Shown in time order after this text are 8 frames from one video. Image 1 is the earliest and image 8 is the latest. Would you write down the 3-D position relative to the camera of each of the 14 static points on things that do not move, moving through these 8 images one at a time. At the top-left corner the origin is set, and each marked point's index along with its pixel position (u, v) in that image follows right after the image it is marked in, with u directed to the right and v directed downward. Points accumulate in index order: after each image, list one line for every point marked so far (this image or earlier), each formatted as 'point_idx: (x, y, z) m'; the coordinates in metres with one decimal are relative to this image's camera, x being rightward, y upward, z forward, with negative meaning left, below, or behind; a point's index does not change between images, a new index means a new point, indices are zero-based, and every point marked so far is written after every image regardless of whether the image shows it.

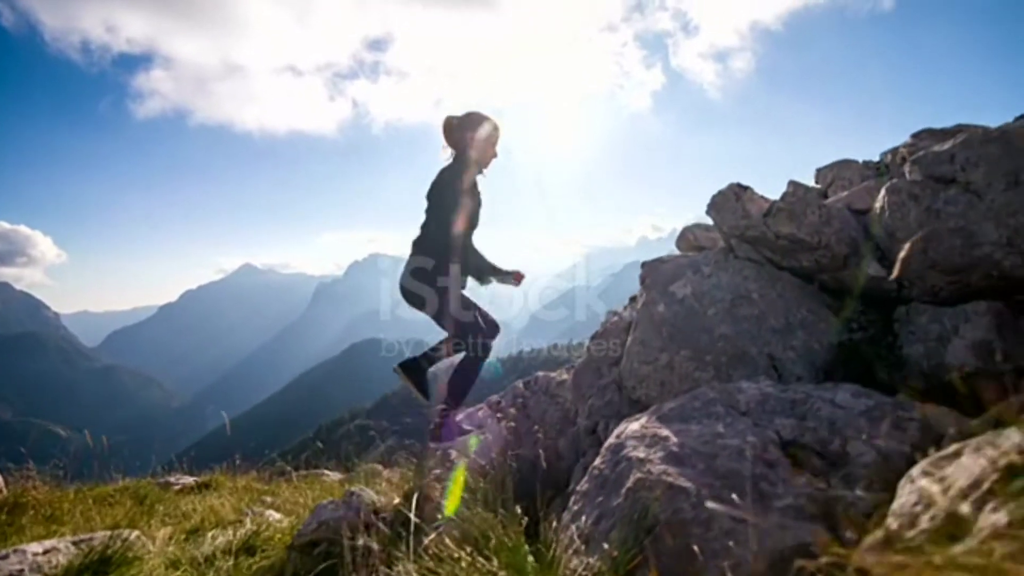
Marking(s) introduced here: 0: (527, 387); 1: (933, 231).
0: (+0.3, -1.9, +10.1) m
1: (+4.6, +0.6, +5.9) m
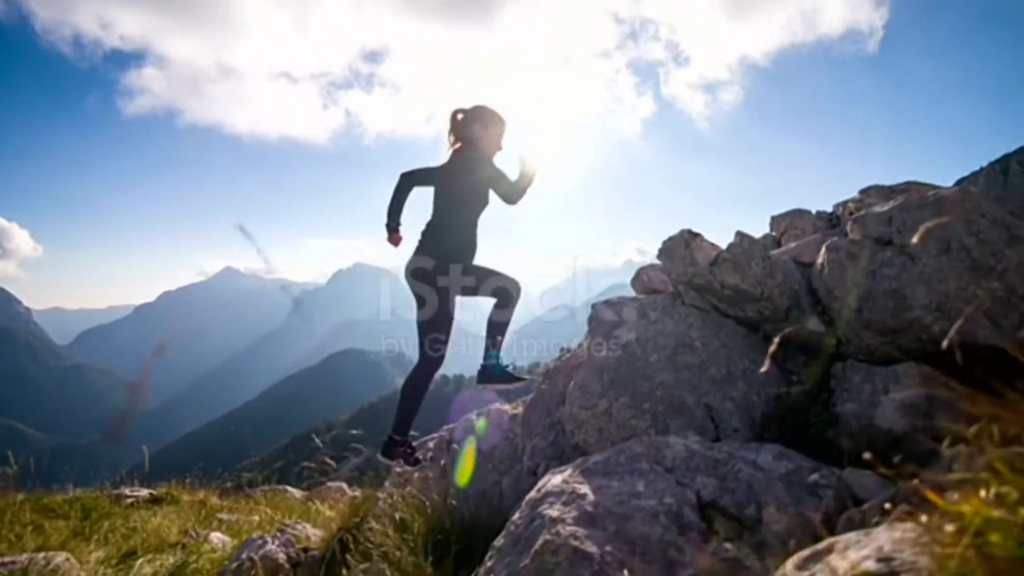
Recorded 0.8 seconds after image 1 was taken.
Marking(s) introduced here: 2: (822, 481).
0: (-0.6, -2.4, +10.0) m
1: (+3.9, 0.0, +6.0) m
2: (+2.6, -1.6, +4.5) m
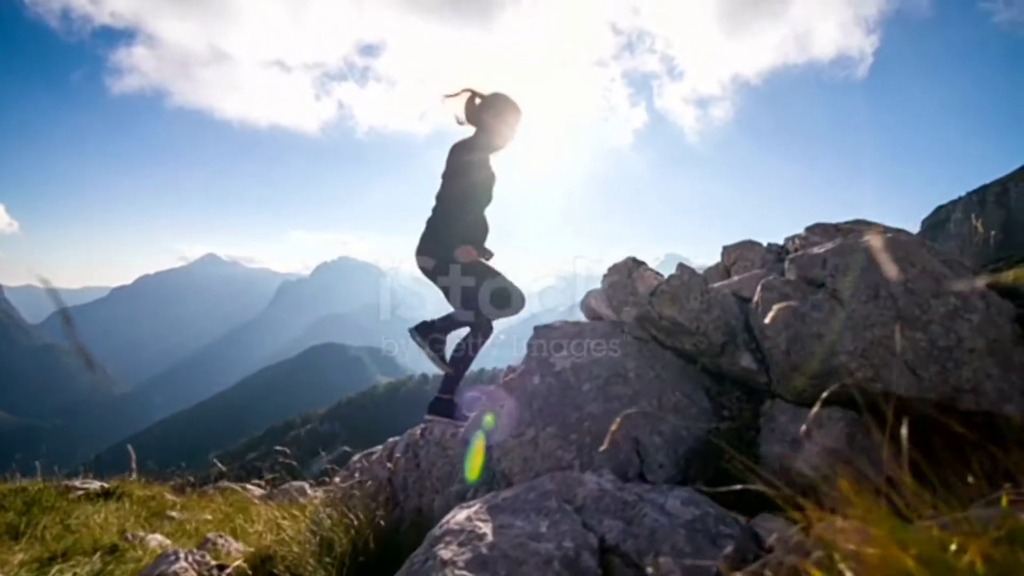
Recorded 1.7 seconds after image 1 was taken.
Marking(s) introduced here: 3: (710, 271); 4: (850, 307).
0: (-1.6, -2.7, +9.9) m
1: (+3.2, -0.5, +6.0) m
2: (+1.7, -2.0, +4.4) m
3: (+3.5, +0.3, +9.4) m
4: (+3.6, -0.2, +5.8) m
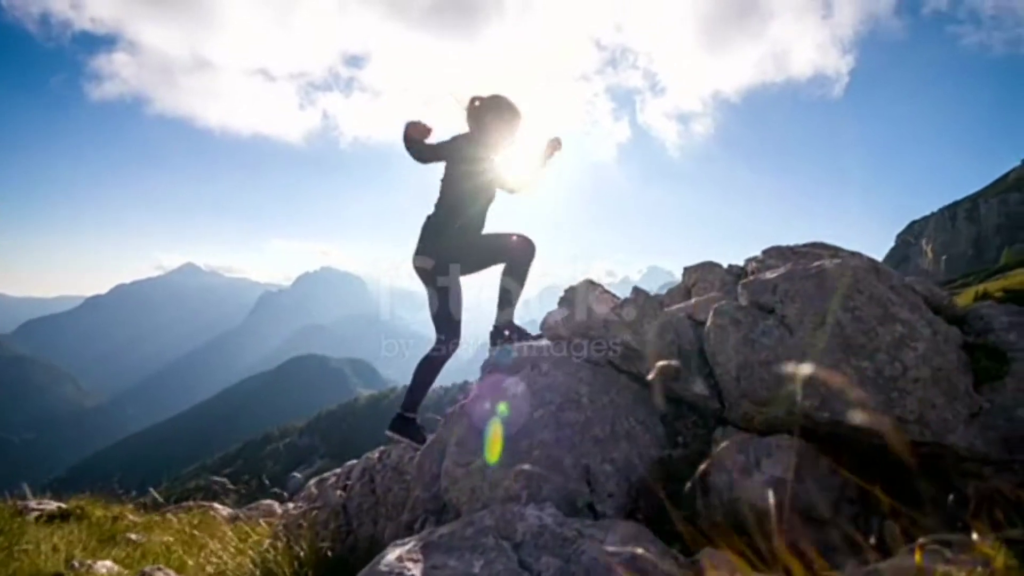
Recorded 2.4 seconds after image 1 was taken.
0: (-2.3, -3.0, +9.6) m
1: (+2.6, -0.8, +5.9) m
2: (+1.2, -2.2, +4.3) m
3: (+2.8, -0.1, +9.4) m
4: (+3.1, -0.5, +5.8) m
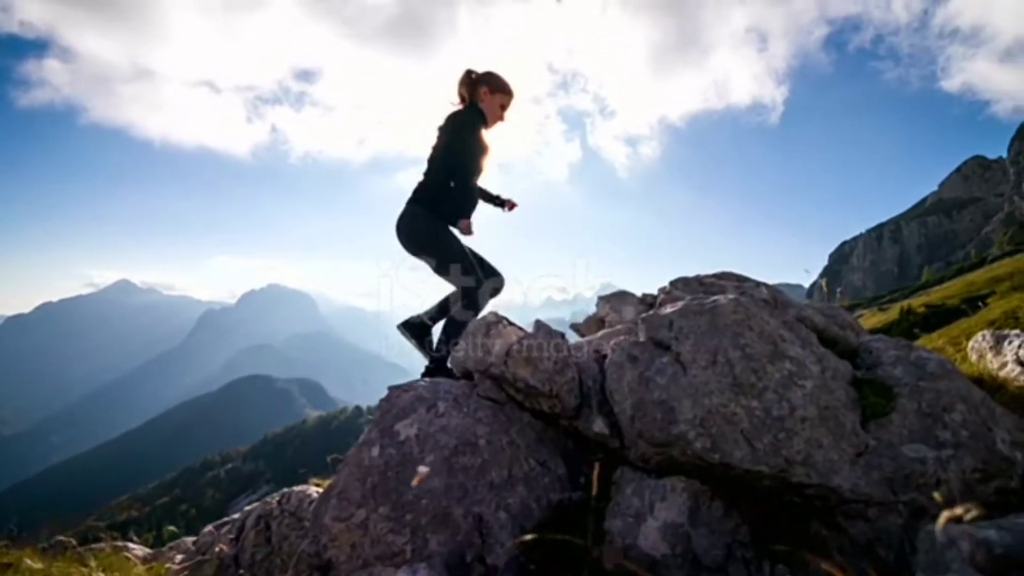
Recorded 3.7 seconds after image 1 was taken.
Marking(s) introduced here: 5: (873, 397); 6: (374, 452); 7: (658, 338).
0: (-3.8, -3.5, +8.9) m
1: (+1.4, -1.2, +5.7) m
2: (+0.1, -2.6, +3.9) m
3: (+1.3, -0.6, +9.2) m
4: (+1.9, -0.9, +5.6) m
5: (+3.8, -1.1, +5.7) m
6: (-1.6, -1.9, +6.2) m
7: (+1.6, -0.6, +6.1) m
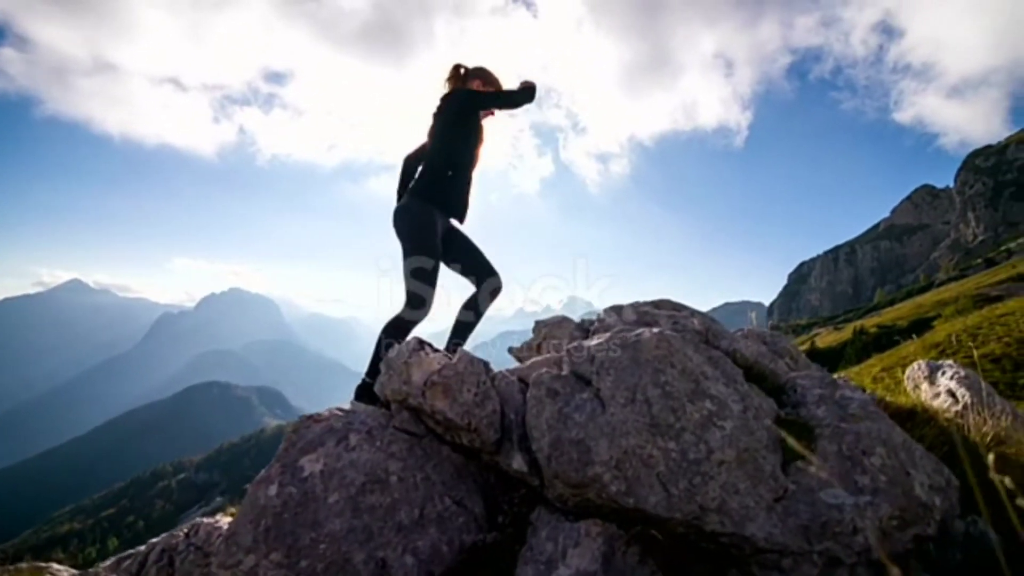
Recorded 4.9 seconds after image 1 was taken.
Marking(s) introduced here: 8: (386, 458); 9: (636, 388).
0: (-5.0, -3.8, +8.2) m
1: (+0.5, -1.5, +5.5) m
2: (-0.7, -2.8, +3.5) m
3: (+0.2, -1.0, +8.9) m
4: (+1.0, -1.2, +5.4) m
5: (+2.9, -1.5, +5.5) m
6: (-2.6, -2.1, +5.7) m
7: (+0.7, -0.9, +5.8) m
8: (-1.4, -1.9, +6.1) m
9: (+1.3, -1.0, +5.5) m
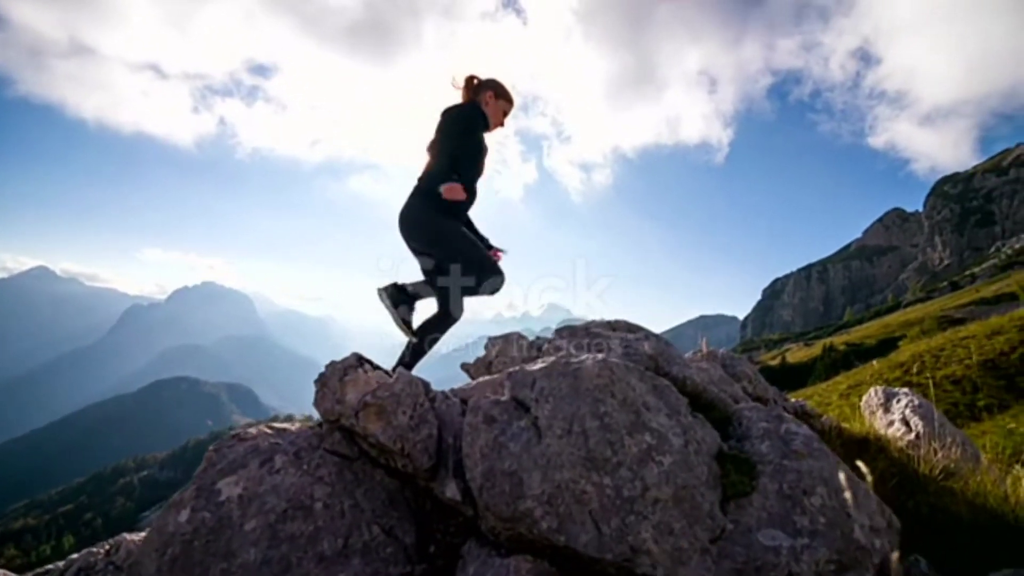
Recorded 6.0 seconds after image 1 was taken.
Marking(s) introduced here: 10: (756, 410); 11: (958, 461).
0: (-5.8, -3.8, +7.7) m
1: (-0.2, -1.7, +5.2) m
2: (-1.3, -3.0, +3.2) m
3: (-0.6, -1.2, +8.7) m
4: (+0.3, -1.5, +5.1) m
5: (+2.2, -1.9, +5.4) m
6: (-3.2, -2.2, +5.3) m
7: (+0.1, -1.1, +5.6) m
8: (-2.1, -2.1, +5.7) m
9: (+0.6, -1.2, +5.2) m
10: (+2.9, -1.4, +6.3) m
11: (+7.0, -2.7, +8.5) m
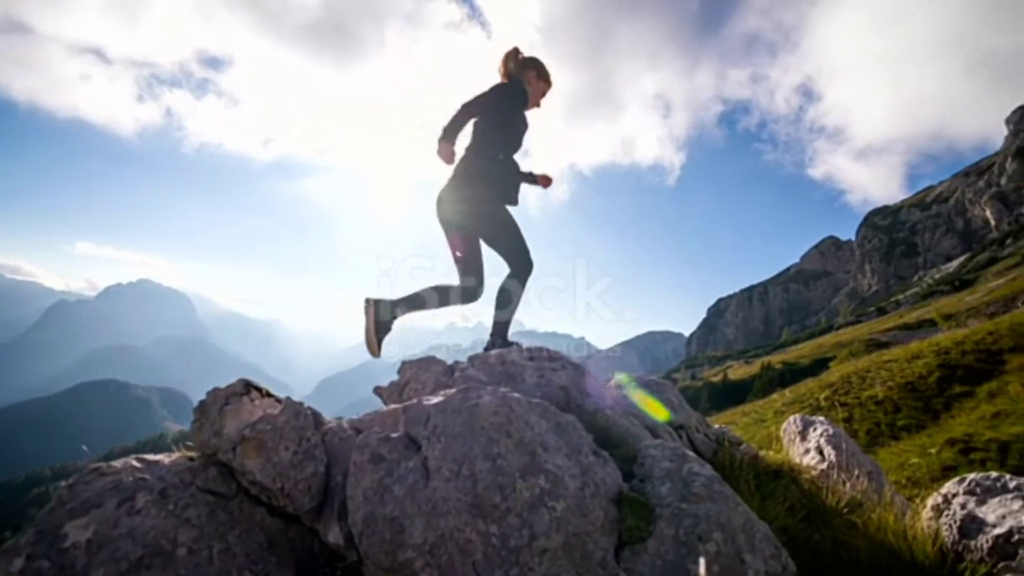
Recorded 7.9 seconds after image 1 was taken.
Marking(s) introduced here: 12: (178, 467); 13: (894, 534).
0: (-7.1, -3.9, +6.8) m
1: (-1.2, -2.0, +4.8) m
2: (-2.2, -3.1, +2.7) m
3: (-1.9, -1.5, +8.2) m
4: (-0.7, -1.7, +4.8) m
5: (+1.2, -2.2, +5.2) m
6: (-4.3, -2.4, +4.7) m
7: (-1.0, -1.4, +5.2) m
8: (-3.2, -2.3, +5.2) m
9: (-0.4, -1.5, +4.9) m
10: (+1.7, -1.8, +6.2) m
11: (+5.6, -3.3, +8.7) m
12: (-3.5, -1.9, +5.7) m
13: (+5.2, -3.3, +7.4) m
